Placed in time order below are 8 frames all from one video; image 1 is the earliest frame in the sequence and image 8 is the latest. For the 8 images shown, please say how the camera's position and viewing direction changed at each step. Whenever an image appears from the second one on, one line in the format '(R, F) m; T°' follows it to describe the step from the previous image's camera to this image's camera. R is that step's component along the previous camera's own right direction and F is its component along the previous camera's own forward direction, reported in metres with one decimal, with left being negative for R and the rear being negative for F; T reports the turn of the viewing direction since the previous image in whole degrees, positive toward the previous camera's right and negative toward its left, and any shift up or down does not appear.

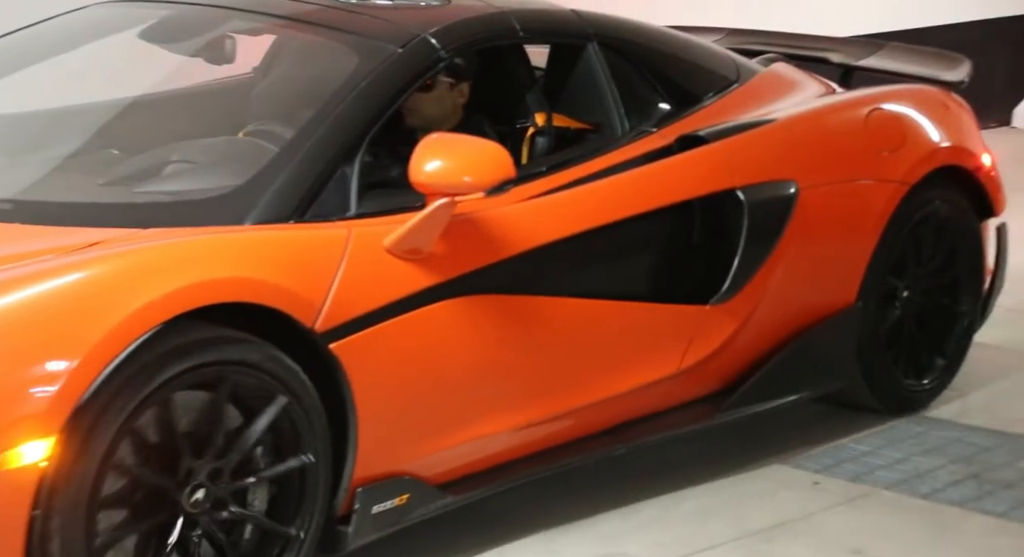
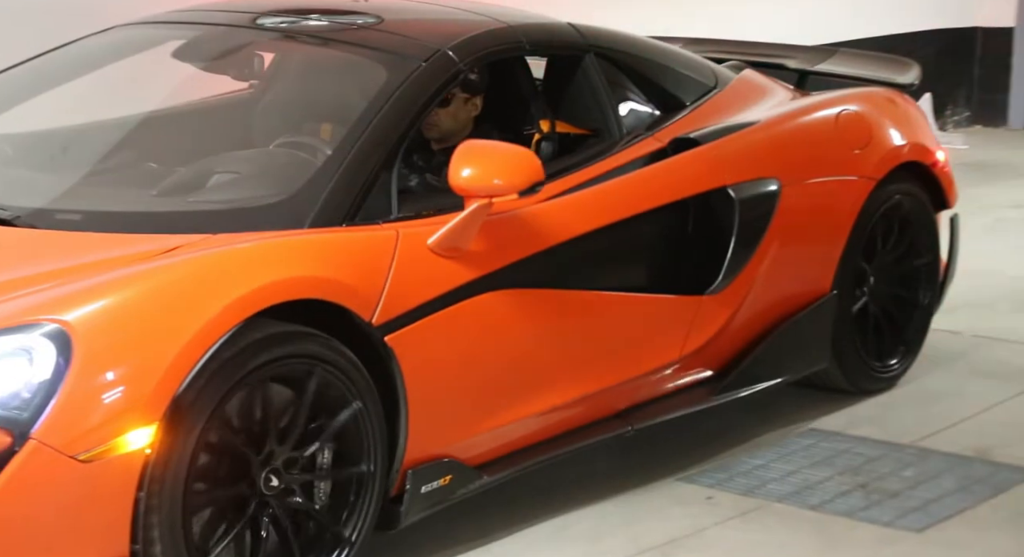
(-0.3, -0.2) m; +3°
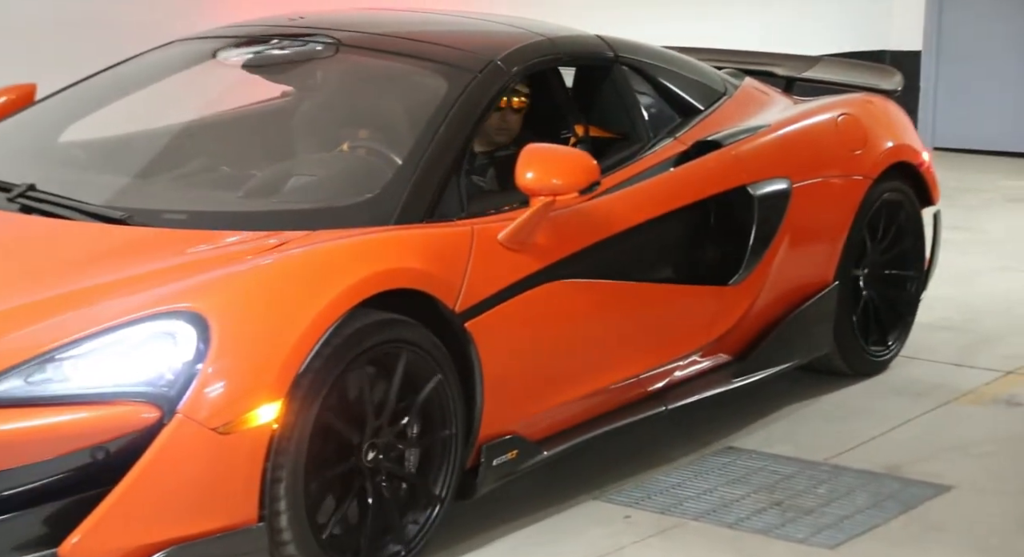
(-0.3, -0.3) m; +2°
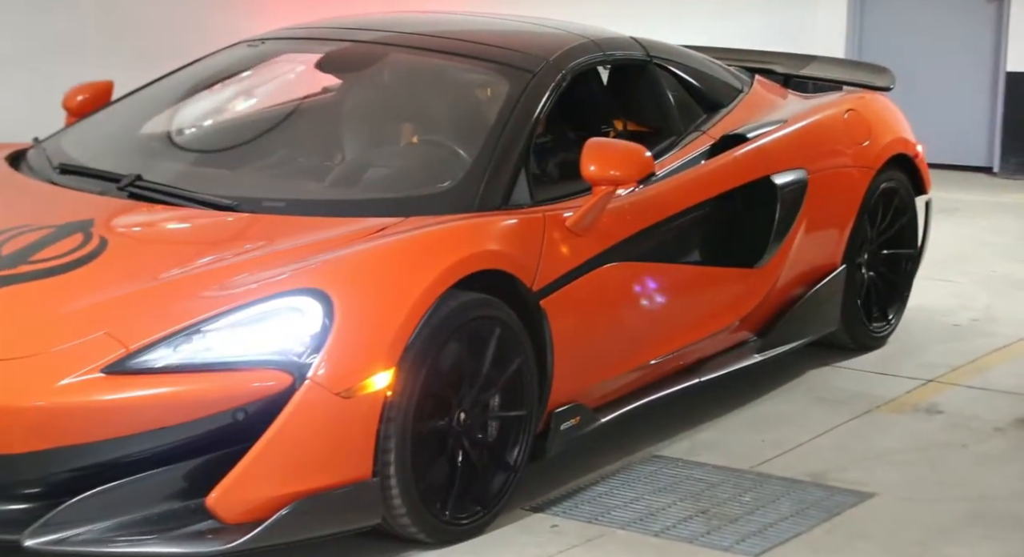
(-0.3, -0.4) m; +2°
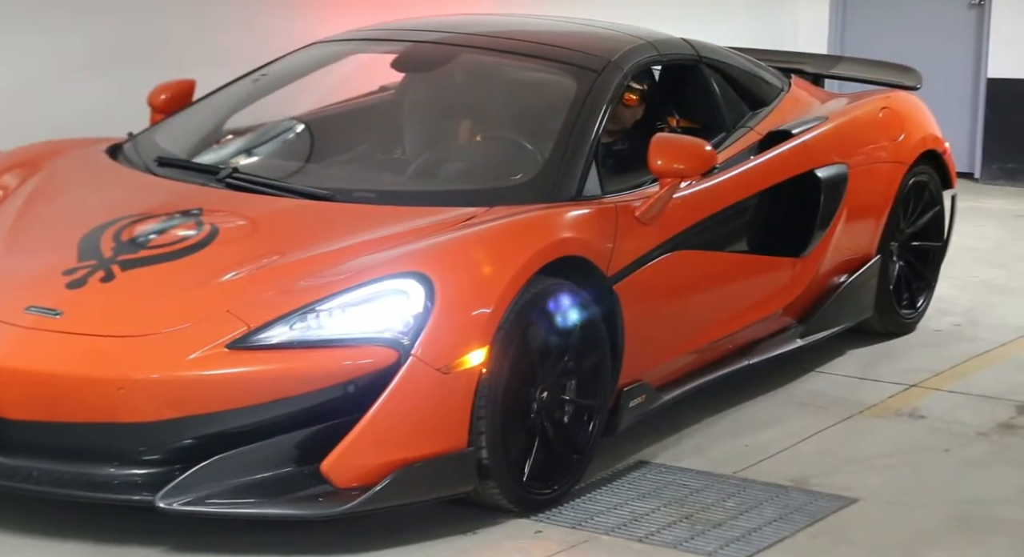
(-0.2, -0.3) m; 0°
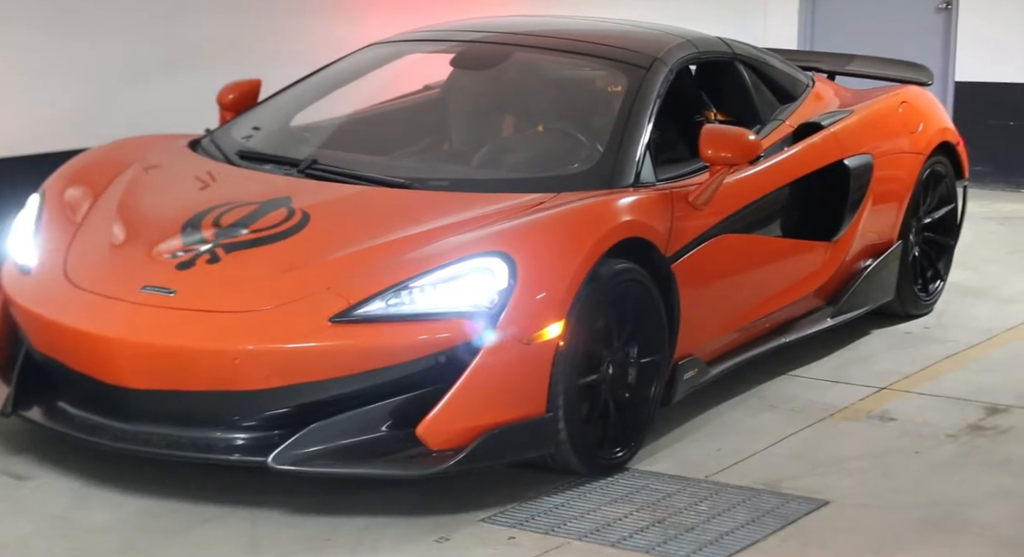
(-0.2, -0.3) m; +1°
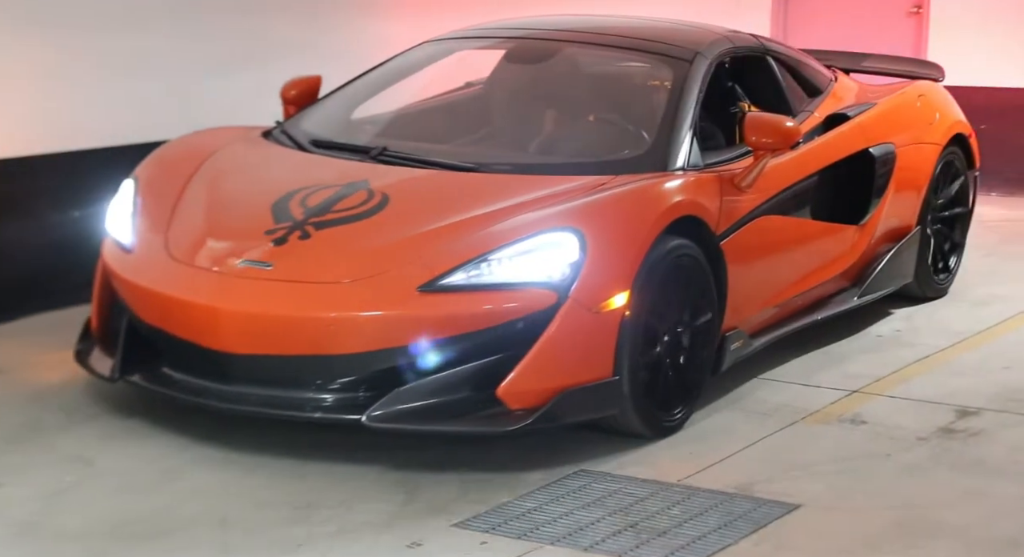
(-0.2, -0.3) m; +1°
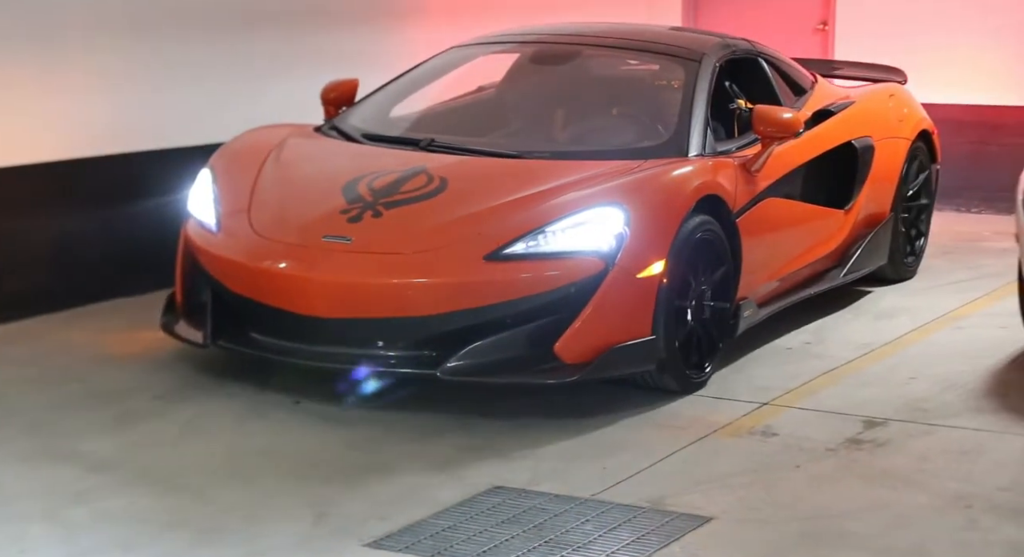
(-0.4, -0.5) m; +3°
